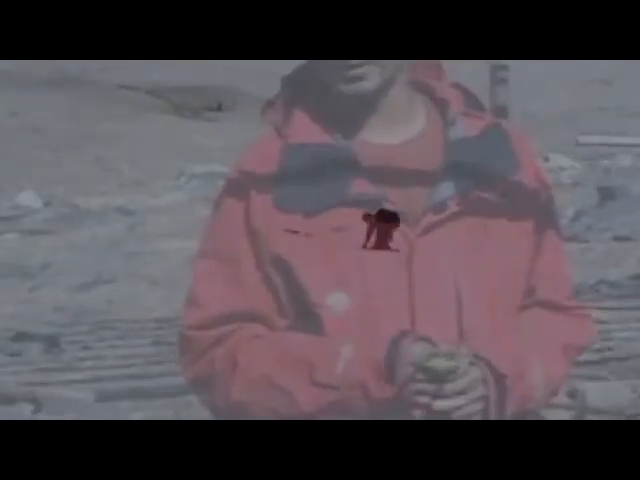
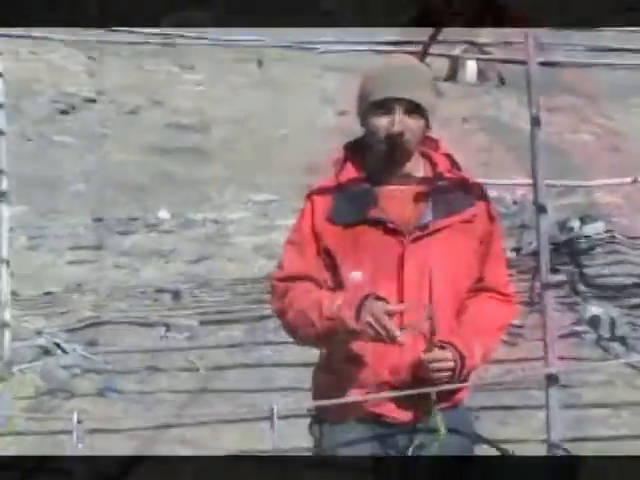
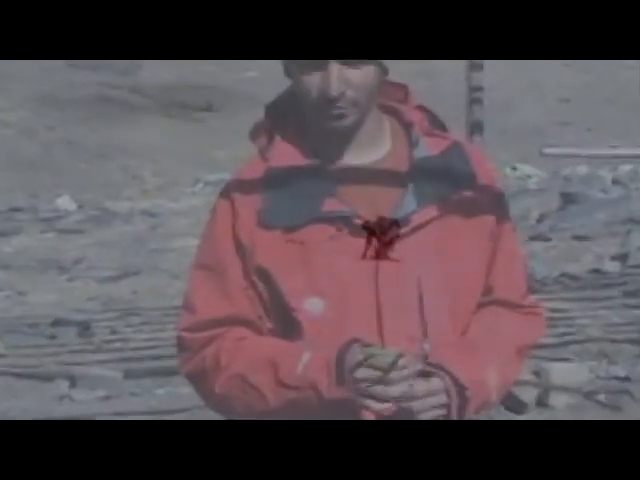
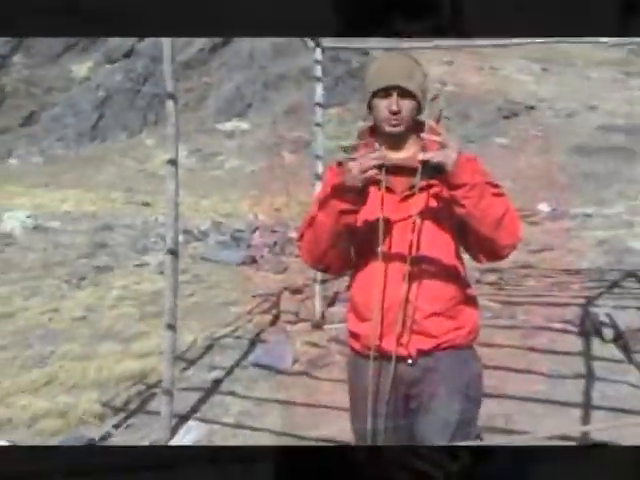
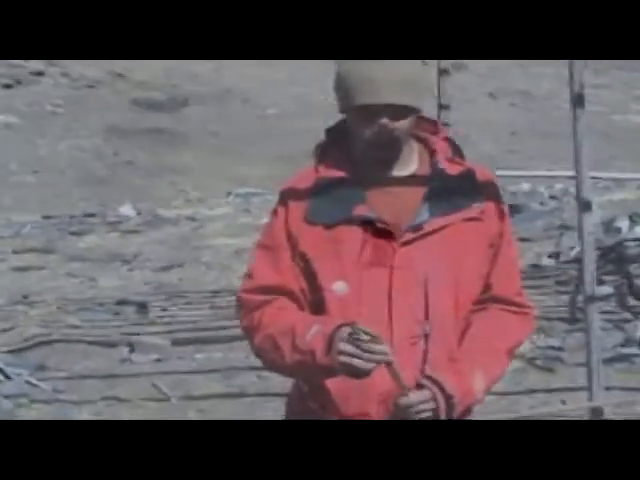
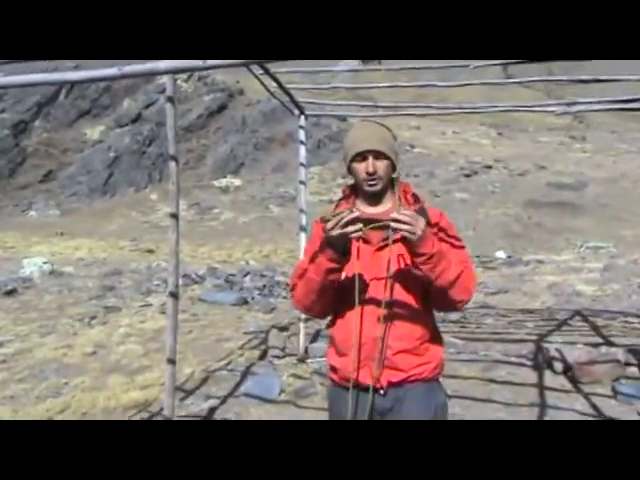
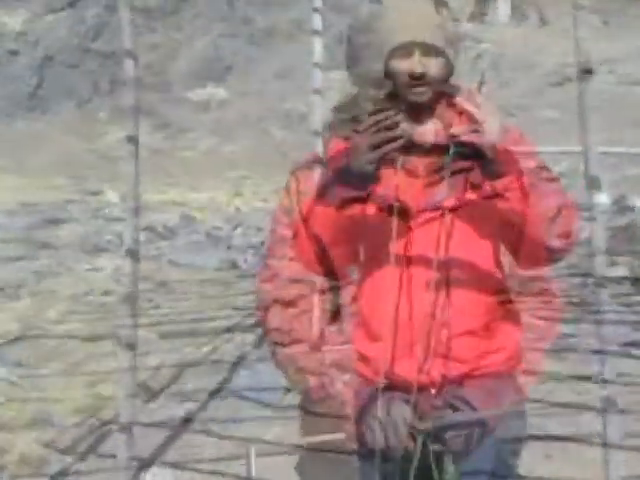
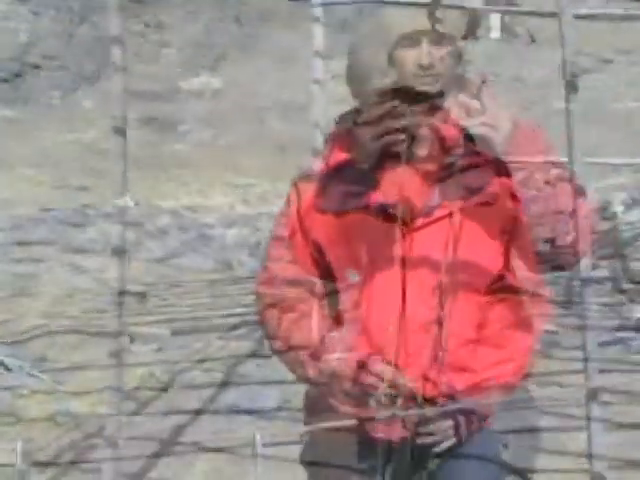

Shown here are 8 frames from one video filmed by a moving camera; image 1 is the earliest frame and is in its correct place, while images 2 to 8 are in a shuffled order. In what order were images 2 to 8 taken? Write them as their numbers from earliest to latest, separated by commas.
3, 5, 2, 8, 7, 4, 6
